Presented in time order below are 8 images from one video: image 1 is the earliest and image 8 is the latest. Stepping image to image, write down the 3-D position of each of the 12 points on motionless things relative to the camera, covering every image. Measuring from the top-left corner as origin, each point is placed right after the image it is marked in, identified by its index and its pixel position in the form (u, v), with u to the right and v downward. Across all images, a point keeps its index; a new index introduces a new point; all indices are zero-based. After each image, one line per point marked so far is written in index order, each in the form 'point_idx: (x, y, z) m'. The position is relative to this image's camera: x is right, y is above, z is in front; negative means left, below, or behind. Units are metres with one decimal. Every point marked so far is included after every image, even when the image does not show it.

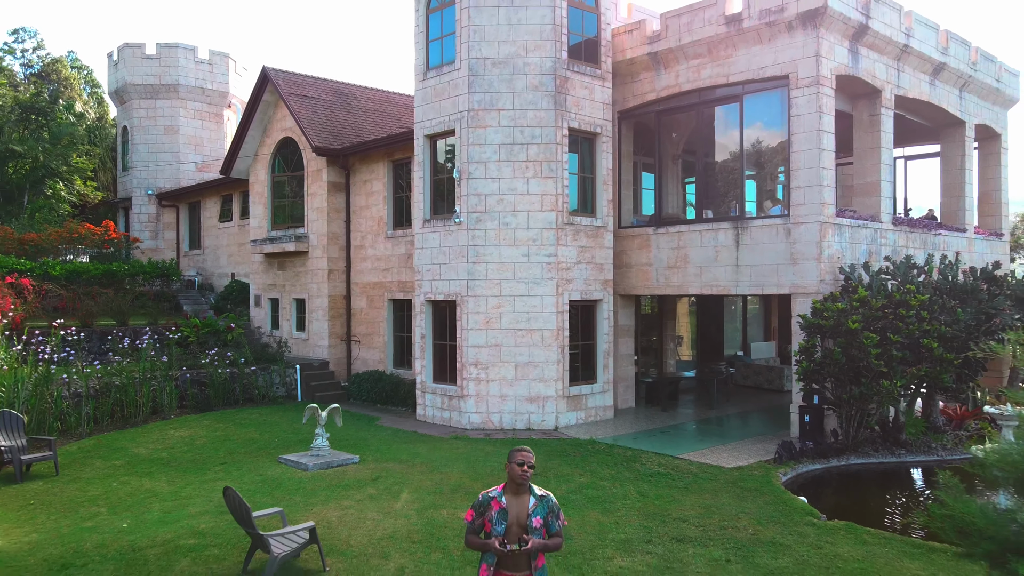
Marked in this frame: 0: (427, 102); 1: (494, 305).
0: (-1.1, +2.4, +9.4) m
1: (-0.2, -0.2, +8.8) m
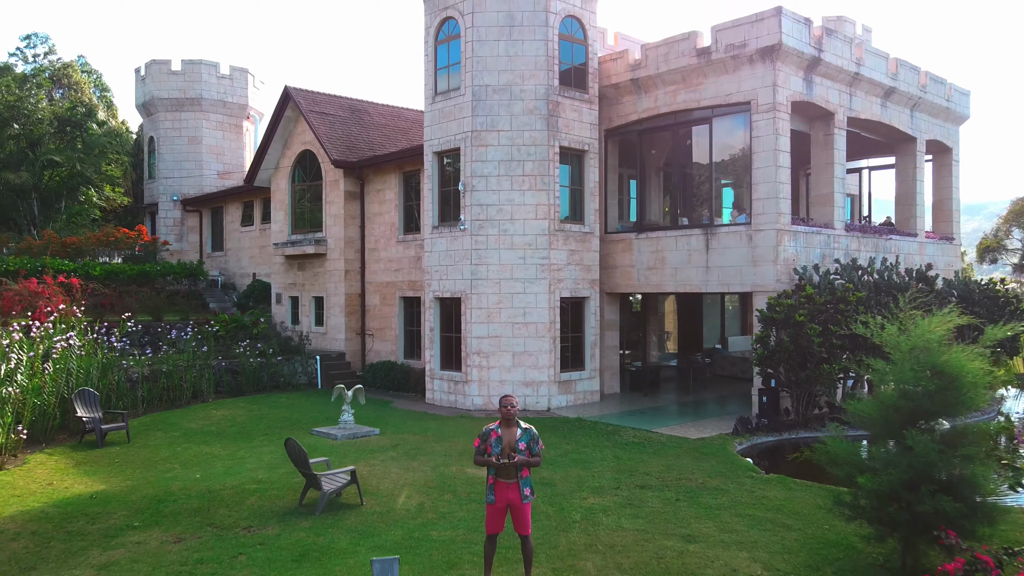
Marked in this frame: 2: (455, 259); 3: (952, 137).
0: (-1.1, +2.4, +10.6) m
1: (-0.2, -0.2, +10.0) m
2: (-0.8, +0.4, +10.4) m
3: (+7.7, +2.6, +12.8) m
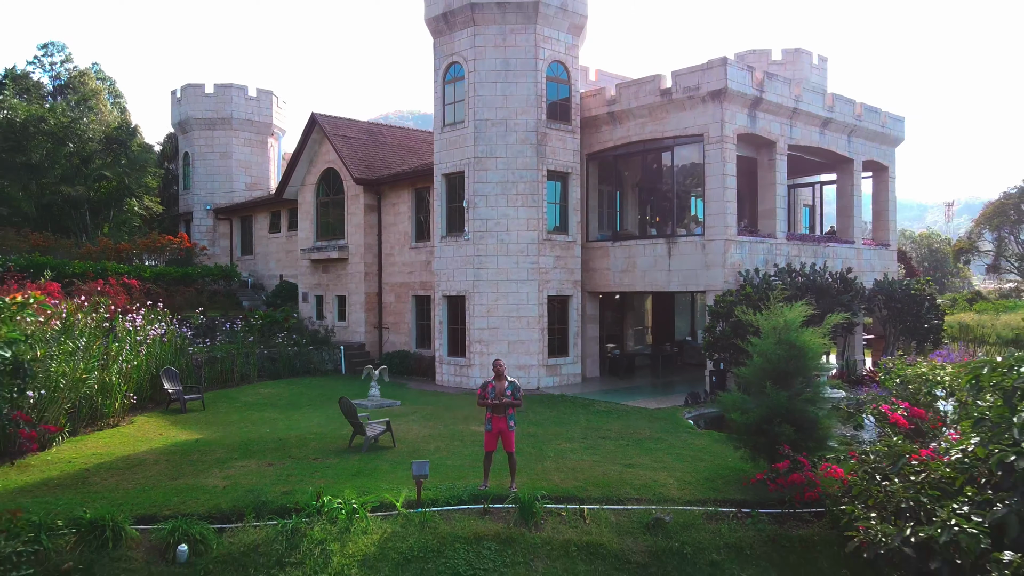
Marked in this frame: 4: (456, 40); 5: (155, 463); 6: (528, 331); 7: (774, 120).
0: (-1.2, +2.4, +12.7) m
1: (-0.3, -0.2, +12.1) m
2: (-0.9, +0.4, +12.4) m
3: (+7.6, +2.6, +14.8) m
4: (-0.9, +4.1, +12.3) m
5: (-3.3, -1.6, +6.9) m
6: (+0.3, -0.7, +12.0) m
7: (+4.3, +2.8, +12.1) m
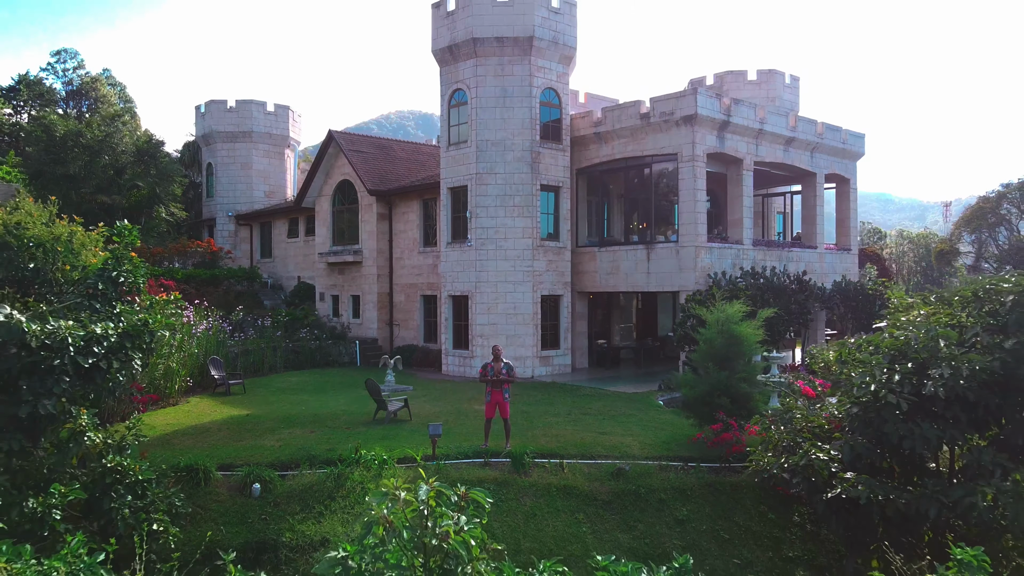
0: (-1.2, +2.4, +14.3) m
1: (-0.4, -0.2, +13.7) m
2: (-0.9, +0.4, +14.0) m
3: (+7.6, +2.6, +16.4) m
4: (-1.0, +4.1, +13.9) m
5: (-3.4, -1.6, +8.5) m
6: (+0.2, -0.7, +13.6) m
7: (+4.3, +2.8, +13.7) m
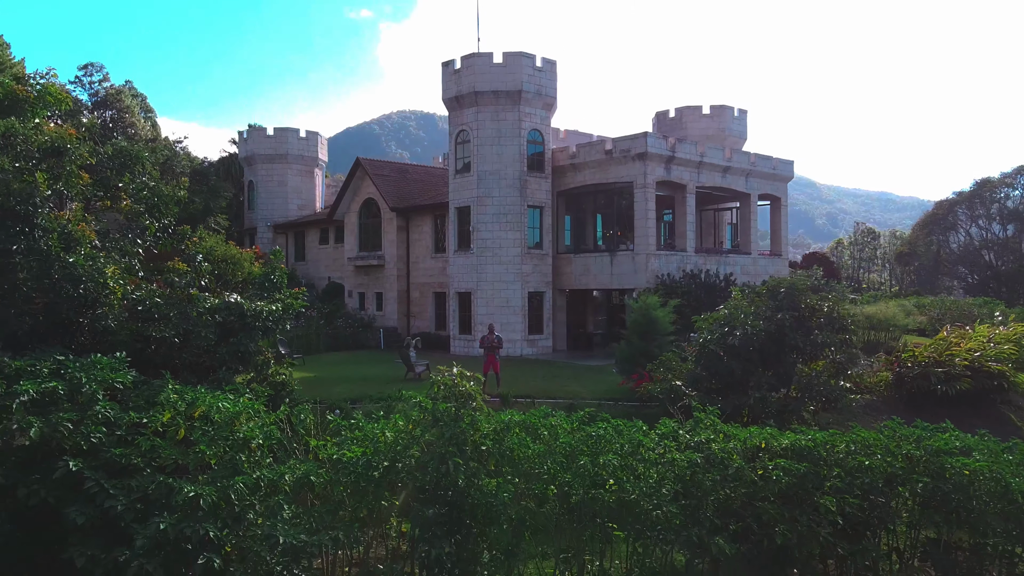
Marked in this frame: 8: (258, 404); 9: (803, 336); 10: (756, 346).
0: (-1.4, +2.4, +18.1) m
1: (-0.5, -0.2, +17.5) m
2: (-1.1, +0.4, +17.8) m
3: (+7.4, +2.7, +20.2) m
4: (-1.1, +4.2, +17.7) m
5: (-3.6, -1.6, +12.3) m
6: (0.0, -0.7, +17.5) m
7: (+4.1, +2.8, +17.5) m
8: (-2.5, -1.1, +7.2) m
9: (+3.5, -0.6, +8.8) m
10: (+2.9, -0.7, +8.8) m
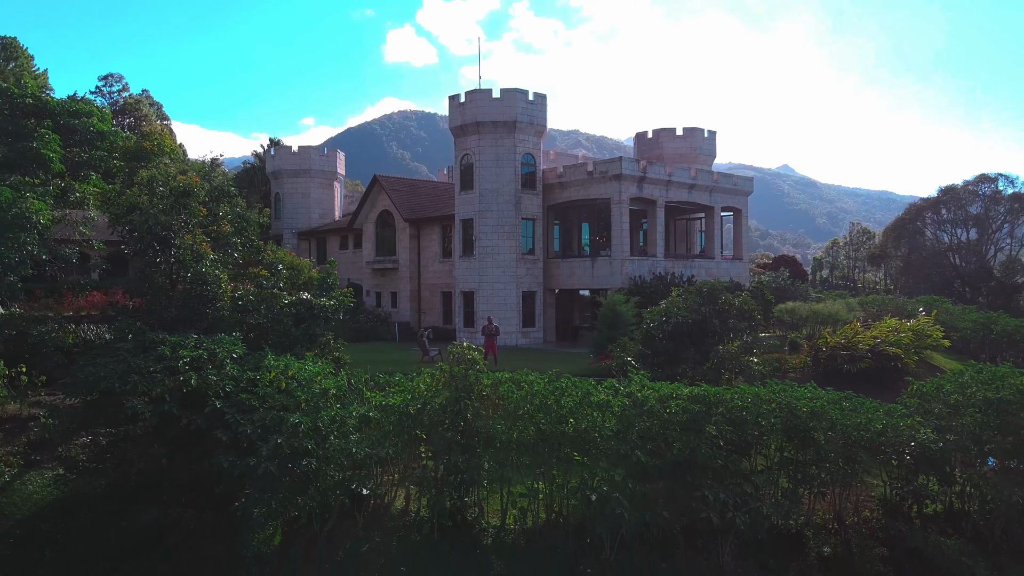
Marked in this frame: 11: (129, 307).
0: (-1.5, +2.4, +21.2) m
1: (-0.6, -0.2, +20.6) m
2: (-1.2, +0.4, +20.9) m
3: (+7.3, +2.7, +23.3) m
4: (-1.2, +4.2, +20.8) m
5: (-3.7, -1.6, +15.4) m
6: (0.0, -0.7, +20.6) m
7: (+4.0, +2.8, +20.6) m
8: (-2.6, -1.1, +10.4) m
9: (+3.4, -0.6, +11.9) m
10: (+2.8, -0.7, +11.9) m
11: (-5.4, -0.3, +10.5) m
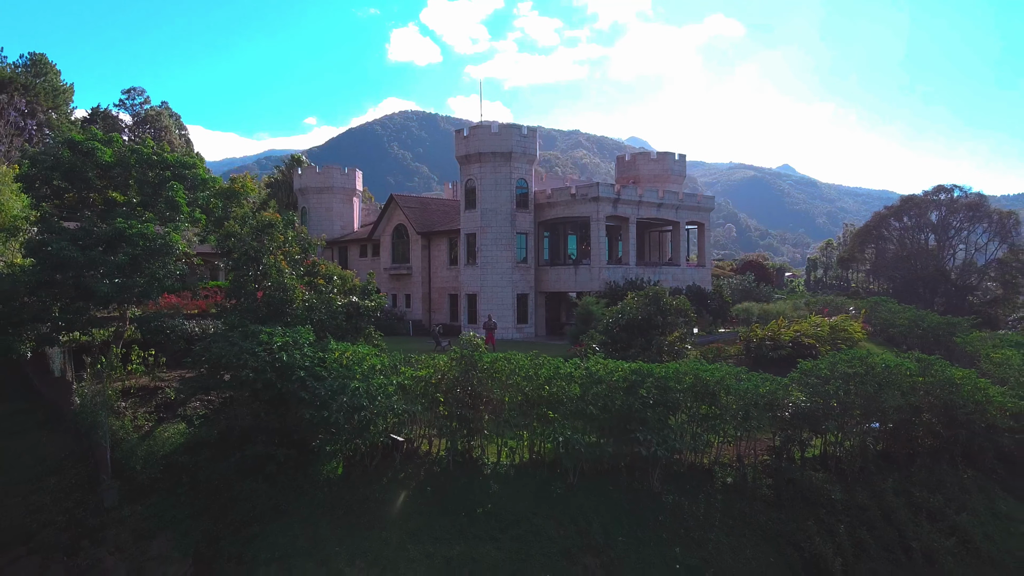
0: (-1.6, +2.3, +25.2) m
1: (-0.7, -0.3, +24.6) m
2: (-1.3, +0.3, +24.9) m
3: (+7.2, +2.6, +27.3) m
4: (-1.4, +4.1, +24.8) m
5: (-3.8, -1.7, +19.4) m
6: (-0.2, -0.8, +24.6) m
7: (+3.9, +2.7, +24.6) m
8: (-2.7, -1.2, +14.4) m
9: (+3.2, -0.7, +15.9) m
10: (+2.7, -0.8, +15.9) m
11: (-5.6, -0.4, +14.5) m
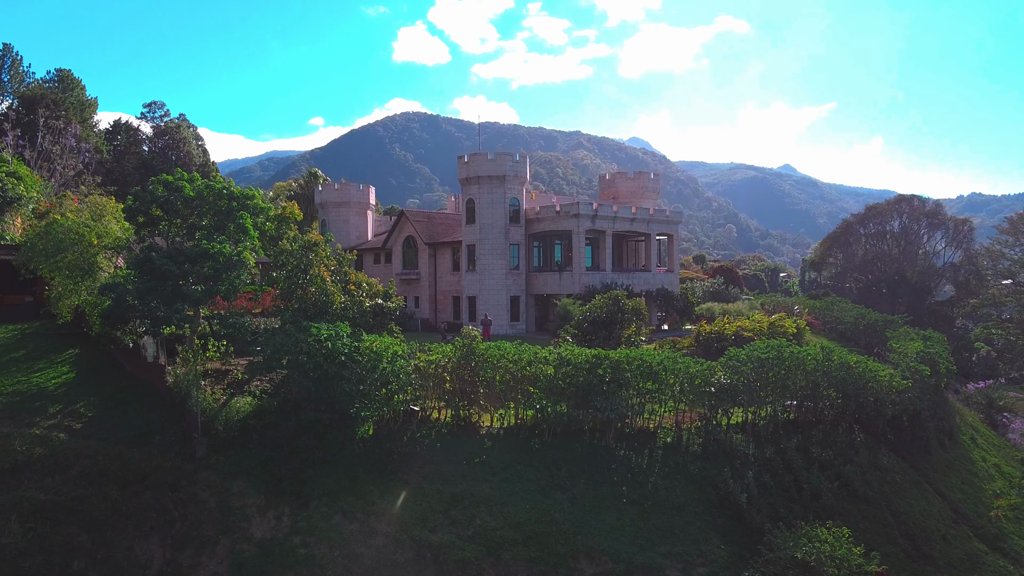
0: (-1.8, +2.2, +29.4) m
1: (-1.0, -0.4, +28.8) m
2: (-1.5, +0.2, +29.2) m
3: (+7.0, +2.5, +31.5) m
4: (-1.6, +3.9, +29.0) m
5: (-4.0, -1.8, +23.6) m
6: (-0.4, -0.9, +28.8) m
7: (+3.6, +2.6, +28.8) m
8: (-3.0, -1.4, +18.6) m
9: (+3.0, -0.8, +20.1) m
10: (+2.4, -0.9, +20.1) m
11: (-5.8, -0.5, +18.7) m
